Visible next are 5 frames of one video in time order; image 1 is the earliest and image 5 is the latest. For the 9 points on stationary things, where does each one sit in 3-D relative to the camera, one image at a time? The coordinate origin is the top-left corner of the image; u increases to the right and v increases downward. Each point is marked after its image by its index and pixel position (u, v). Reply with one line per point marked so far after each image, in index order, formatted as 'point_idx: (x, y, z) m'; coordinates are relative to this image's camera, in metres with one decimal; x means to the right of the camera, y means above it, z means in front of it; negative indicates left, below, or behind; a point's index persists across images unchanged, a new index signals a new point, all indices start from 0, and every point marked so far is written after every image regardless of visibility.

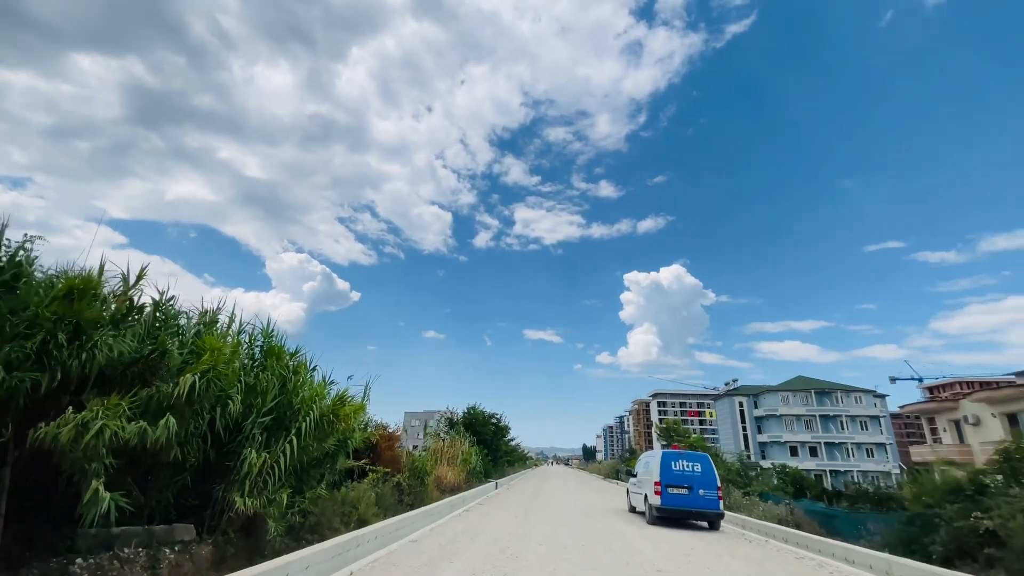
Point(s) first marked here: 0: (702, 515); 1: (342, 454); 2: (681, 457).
0: (+4.1, -4.9, +11.5) m
1: (-3.6, -3.6, +11.4) m
2: (+3.9, -3.9, +12.2) m
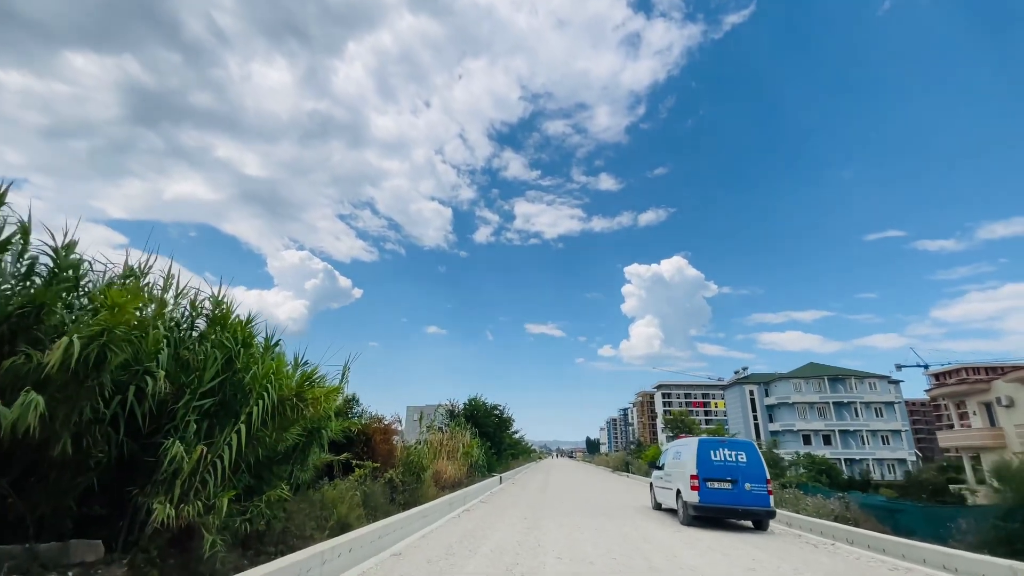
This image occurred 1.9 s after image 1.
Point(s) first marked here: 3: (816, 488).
0: (+4.2, -4.0, +9.6) m
1: (-3.5, -2.8, +9.5) m
2: (+4.0, -3.0, +10.2) m
3: (+8.6, -5.6, +15.1) m
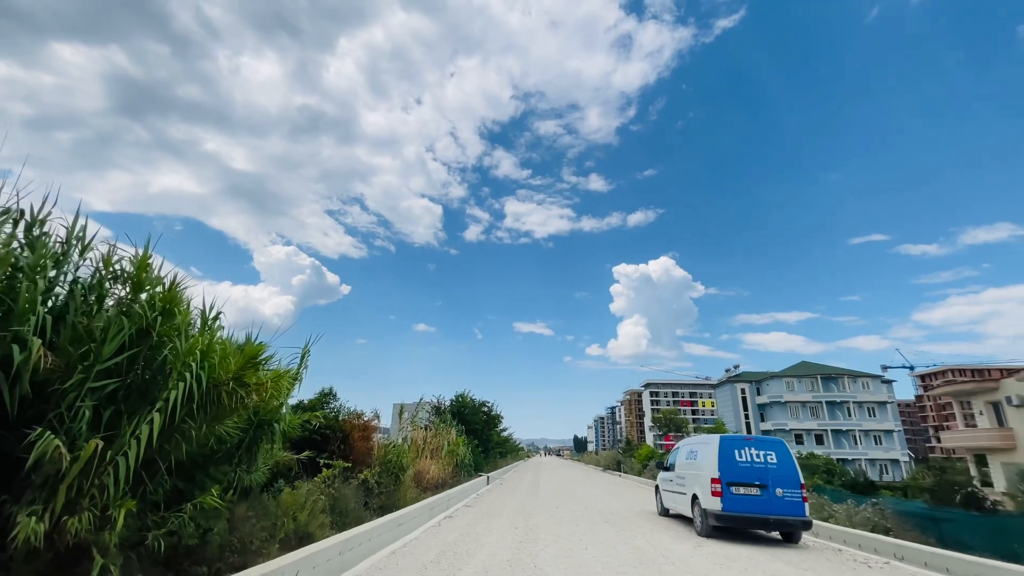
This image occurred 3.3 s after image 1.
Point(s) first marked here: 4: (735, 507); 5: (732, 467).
0: (+4.1, -3.6, +8.1) m
1: (-3.6, -2.3, +7.9) m
2: (+3.8, -2.5, +8.8) m
3: (+8.3, -5.2, +13.7) m
4: (+3.4, -3.4, +8.3) m
5: (+3.5, -2.9, +8.6) m
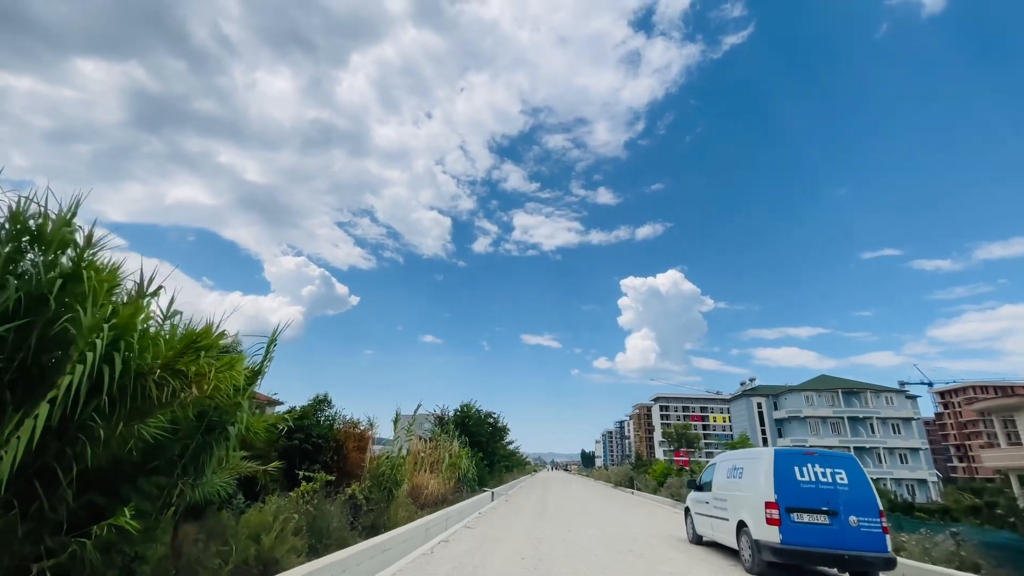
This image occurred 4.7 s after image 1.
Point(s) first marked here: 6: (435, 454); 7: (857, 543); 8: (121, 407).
0: (+4.2, -3.3, +6.5) m
1: (-3.5, -1.9, +6.4) m
2: (+3.9, -2.3, +7.1) m
3: (+8.4, -5.1, +12.0) m
4: (+3.5, -3.1, +6.7) m
5: (+3.6, -2.6, +6.9) m
6: (-2.8, -6.1, +19.8) m
7: (+4.2, -3.1, +6.6) m
8: (-3.6, -1.1, +4.9) m
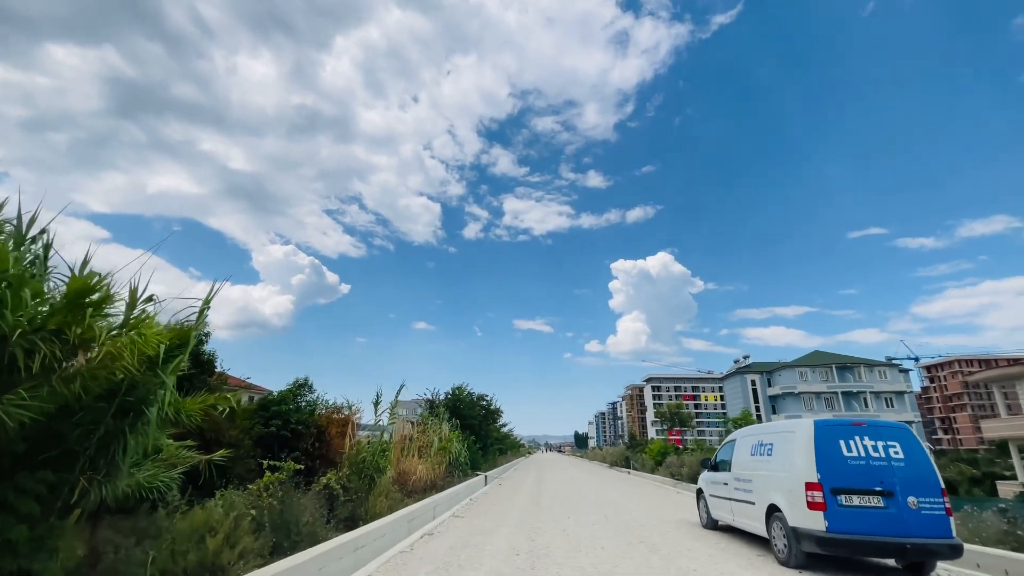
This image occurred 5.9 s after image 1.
0: (+4.1, -2.6, +5.4) m
1: (-3.6, -1.4, +5.1) m
2: (+3.8, -1.6, +6.0) m
3: (+8.3, -4.2, +11.0) m
4: (+3.4, -2.5, +5.6) m
5: (+3.5, -1.9, +5.8) m
6: (-3.1, -5.2, +18.7) m
7: (+4.1, -2.5, +5.5) m
8: (-3.7, -0.6, +3.6) m
